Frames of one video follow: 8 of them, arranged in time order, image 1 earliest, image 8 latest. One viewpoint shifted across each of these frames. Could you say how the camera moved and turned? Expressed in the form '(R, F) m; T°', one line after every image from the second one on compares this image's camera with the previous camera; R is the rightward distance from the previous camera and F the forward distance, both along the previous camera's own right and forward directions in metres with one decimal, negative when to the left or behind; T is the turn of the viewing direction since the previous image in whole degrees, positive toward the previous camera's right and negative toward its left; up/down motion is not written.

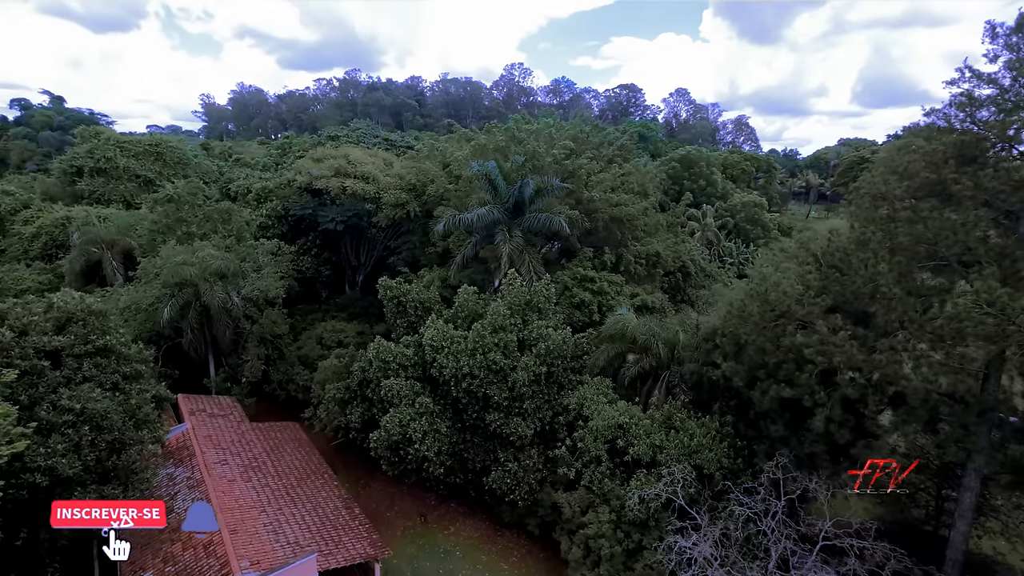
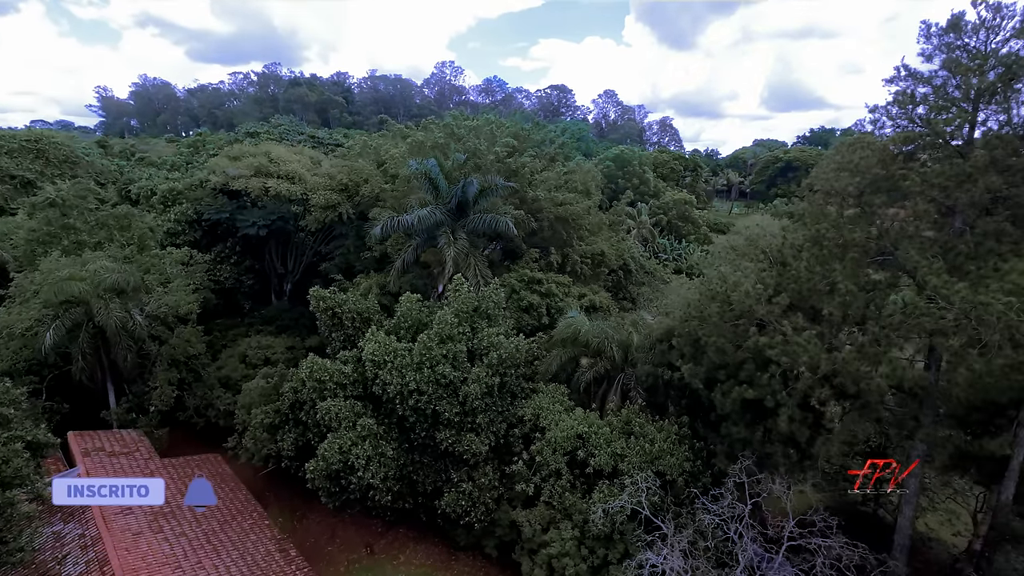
(-0.2, +0.8) m; +7°
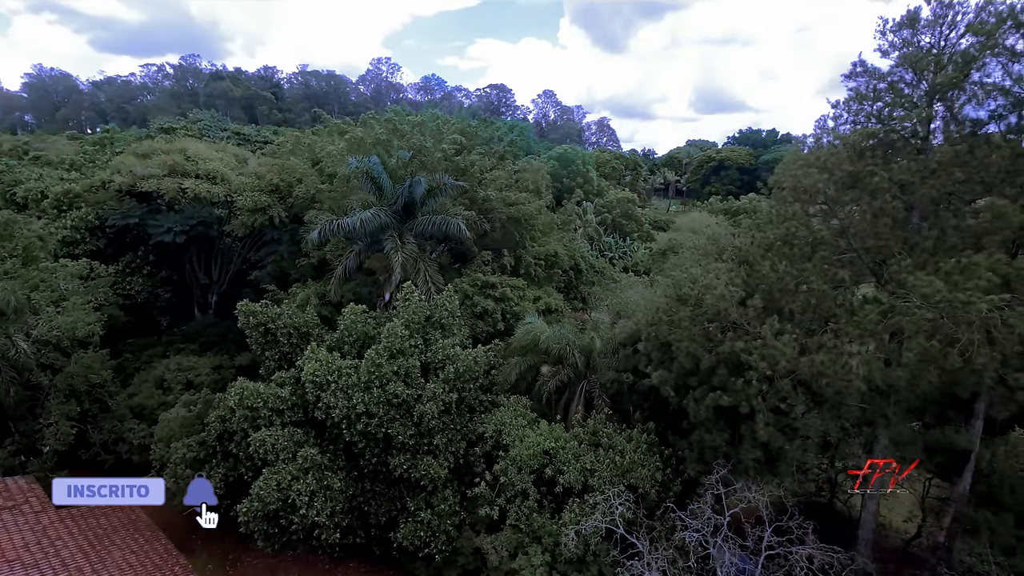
(-0.3, +0.9) m; +7°
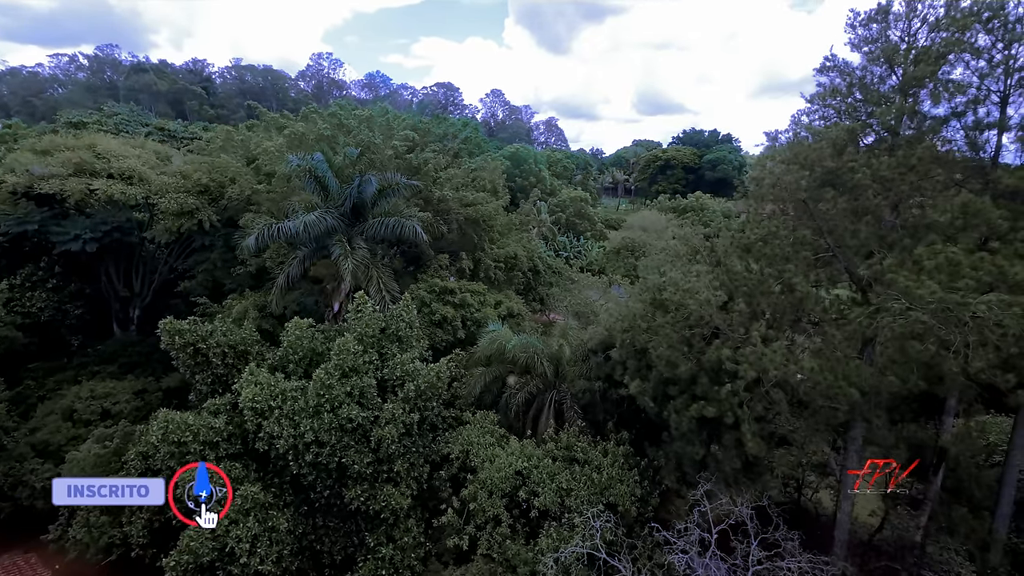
(-0.3, +0.8) m; +6°
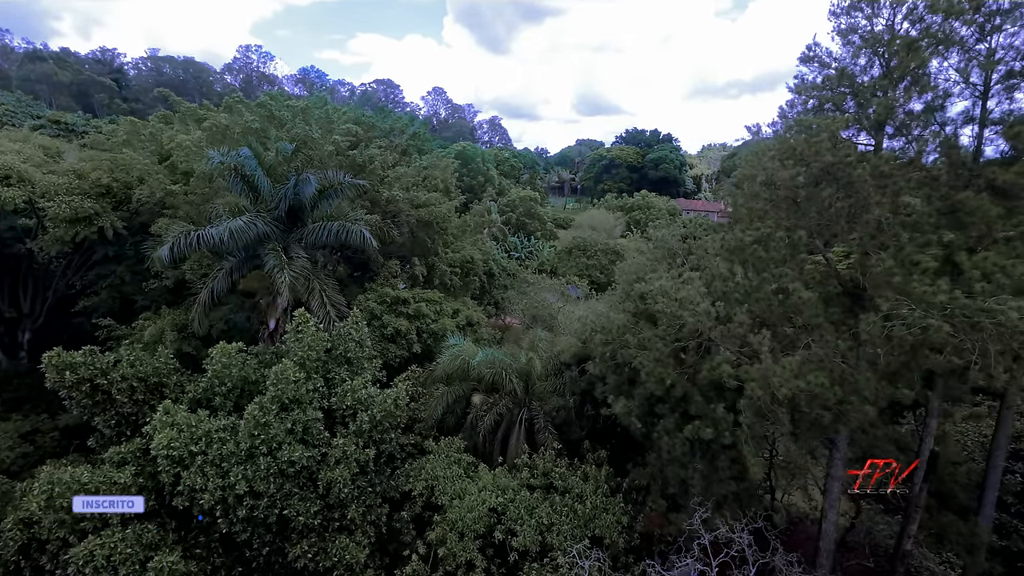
(-0.3, +1.1) m; +6°
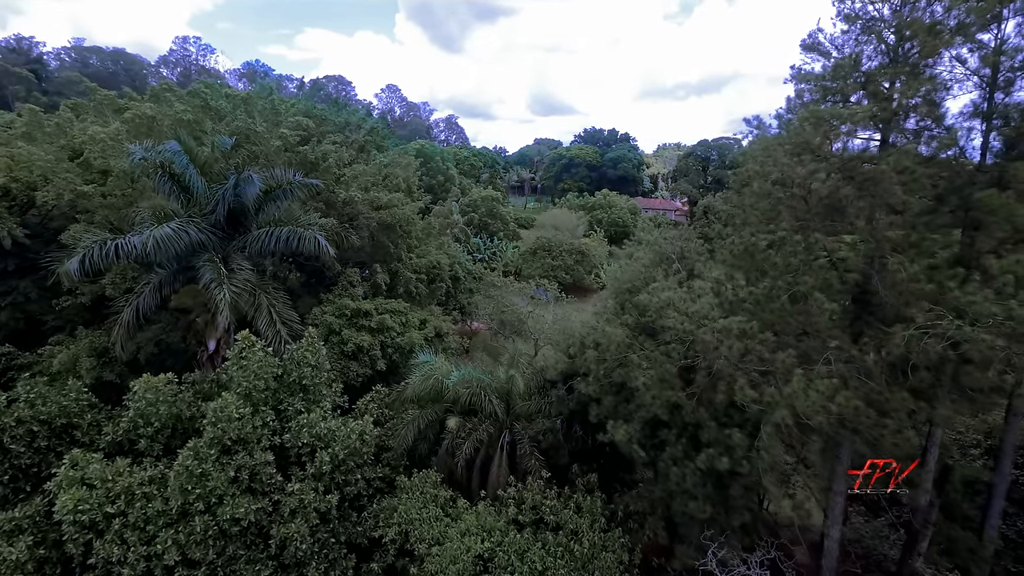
(-0.4, +1.1) m; +5°
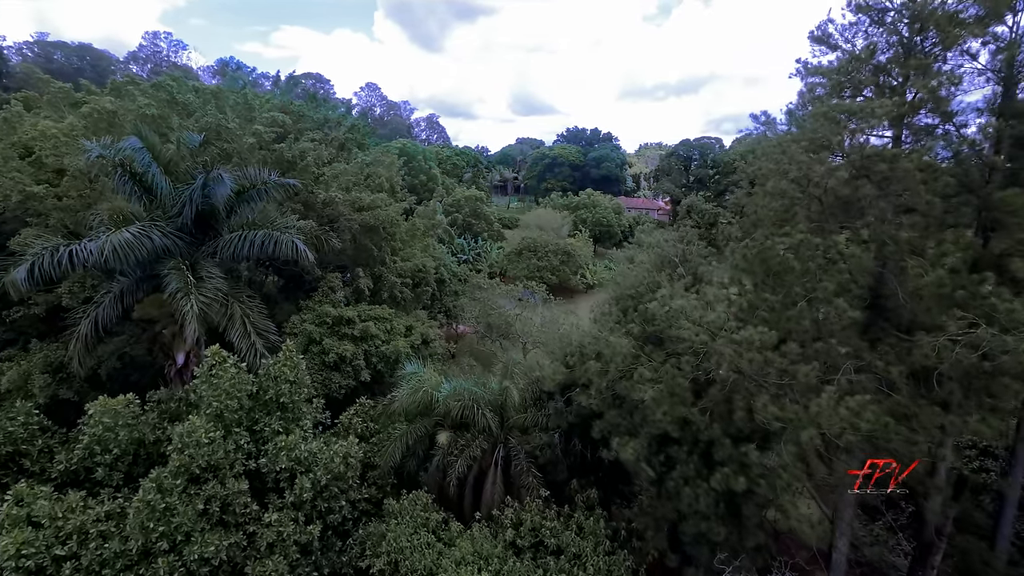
(-0.2, +0.6) m; +2°
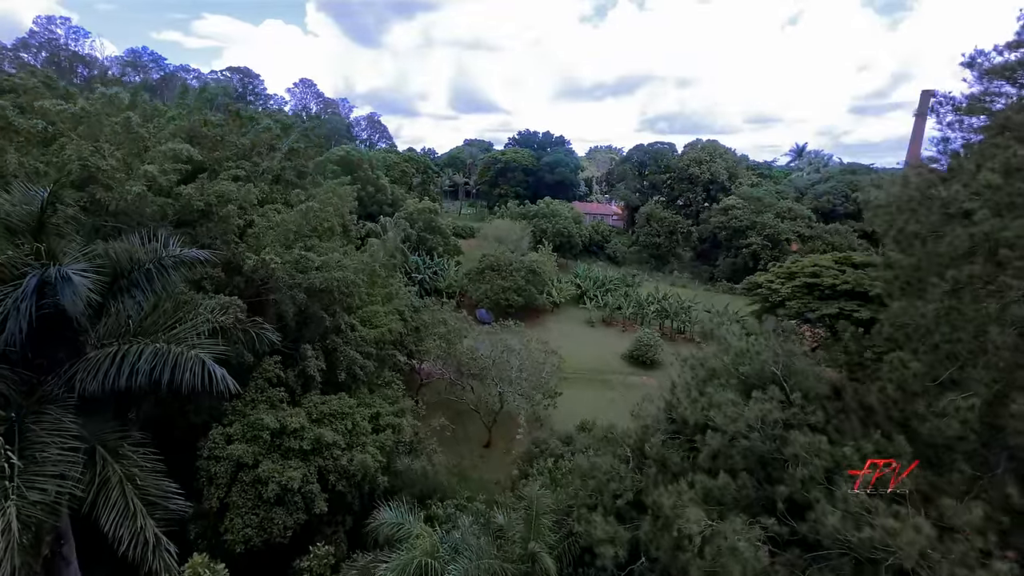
(-1.0, +2.8) m; +6°
